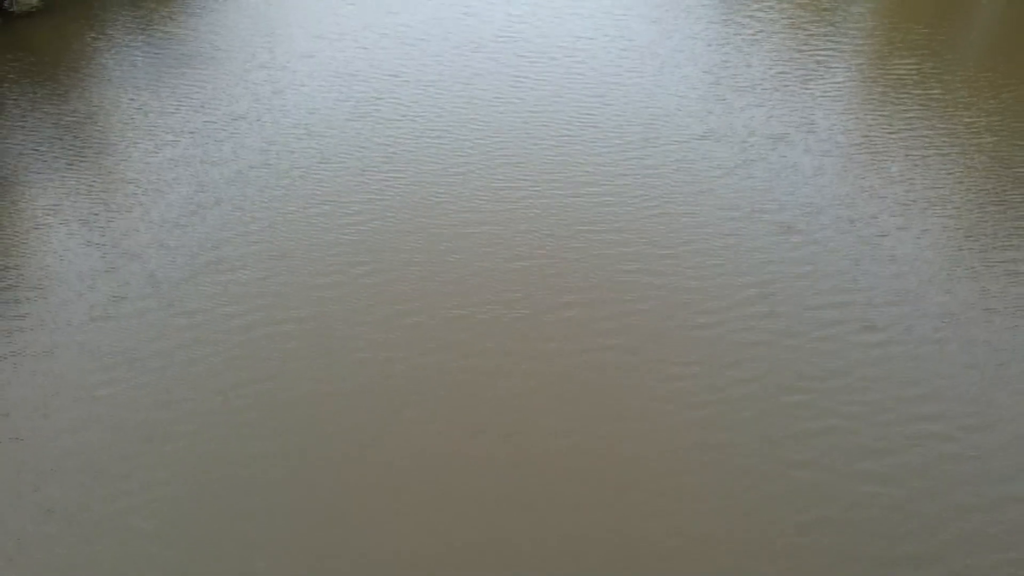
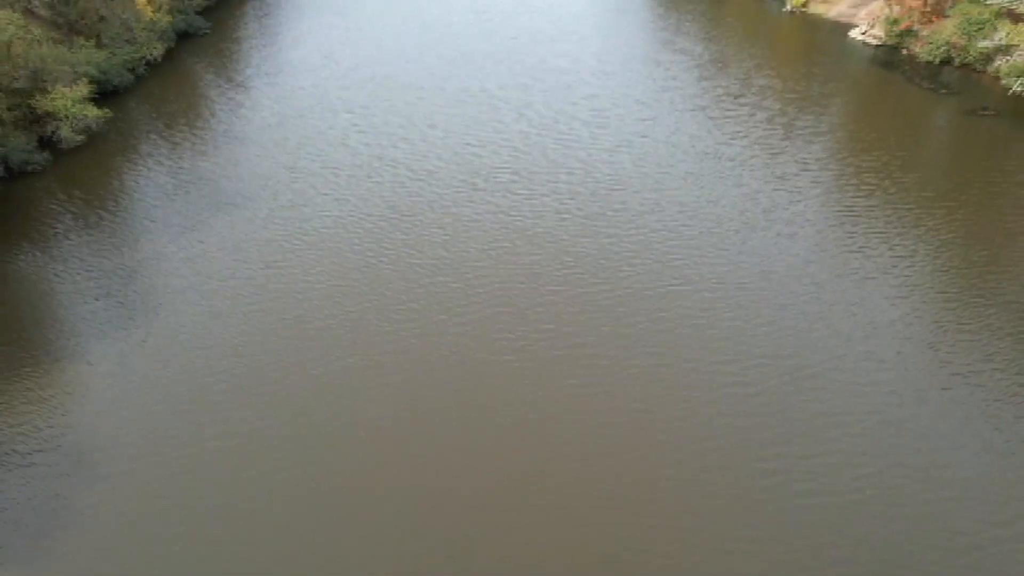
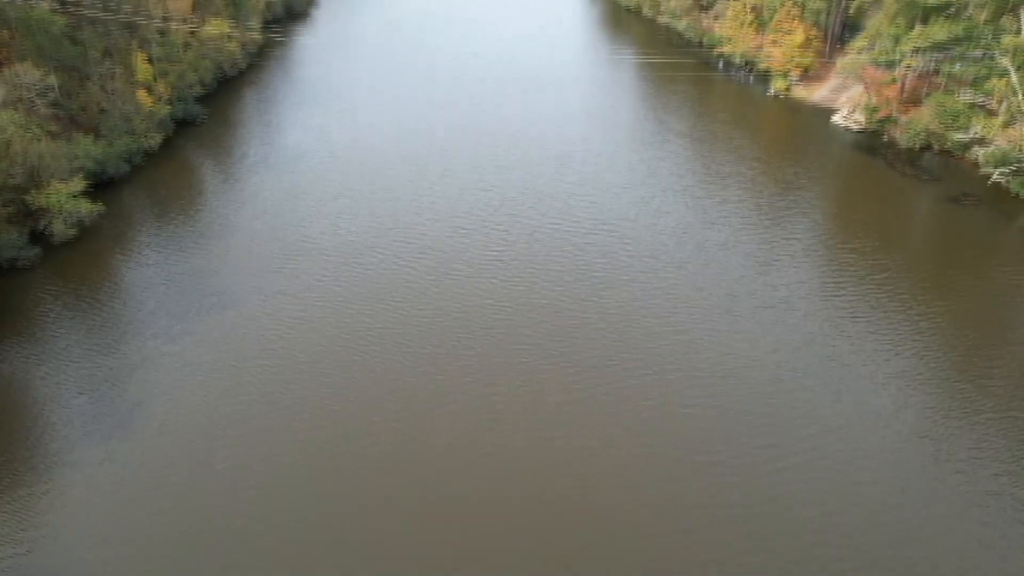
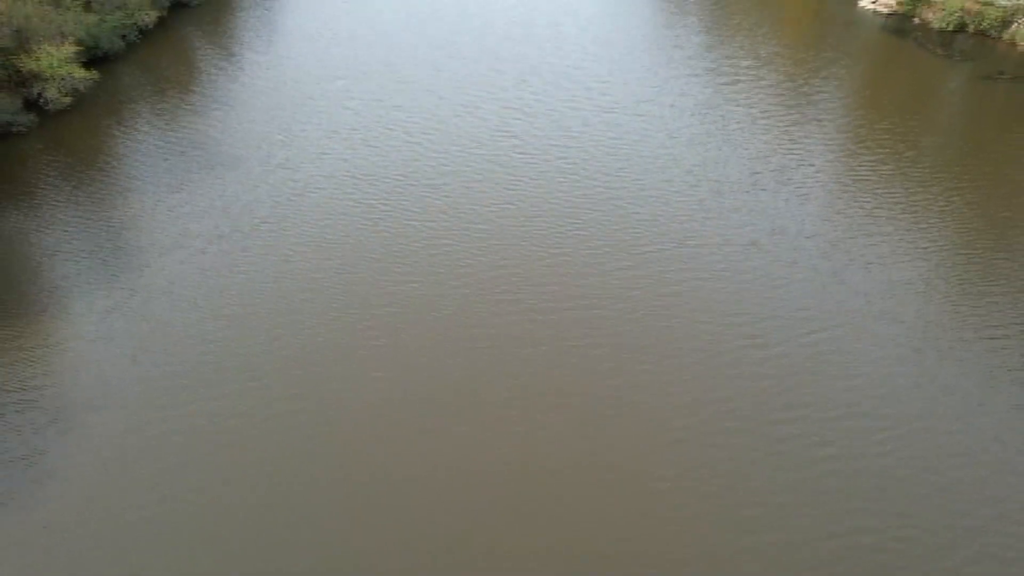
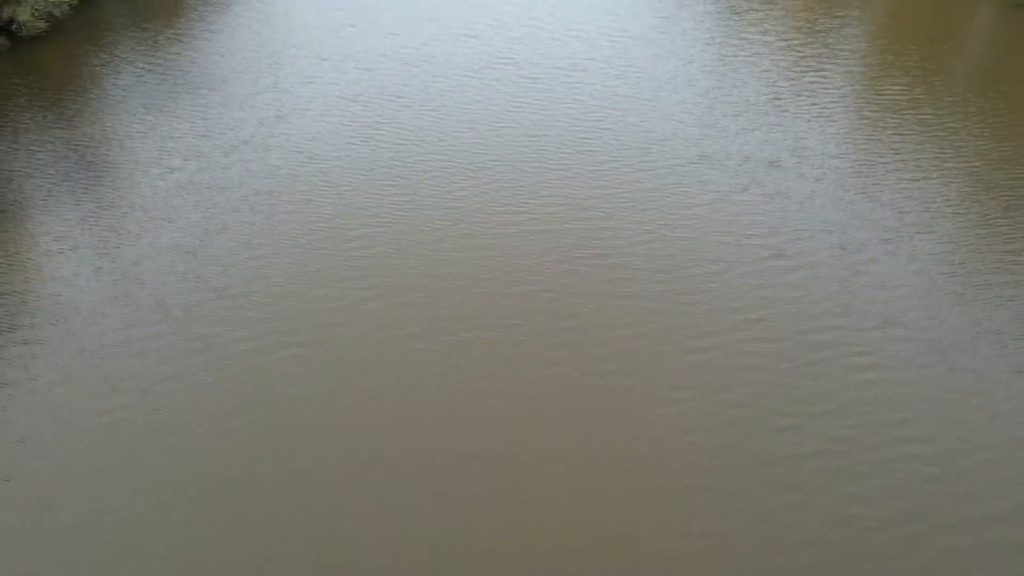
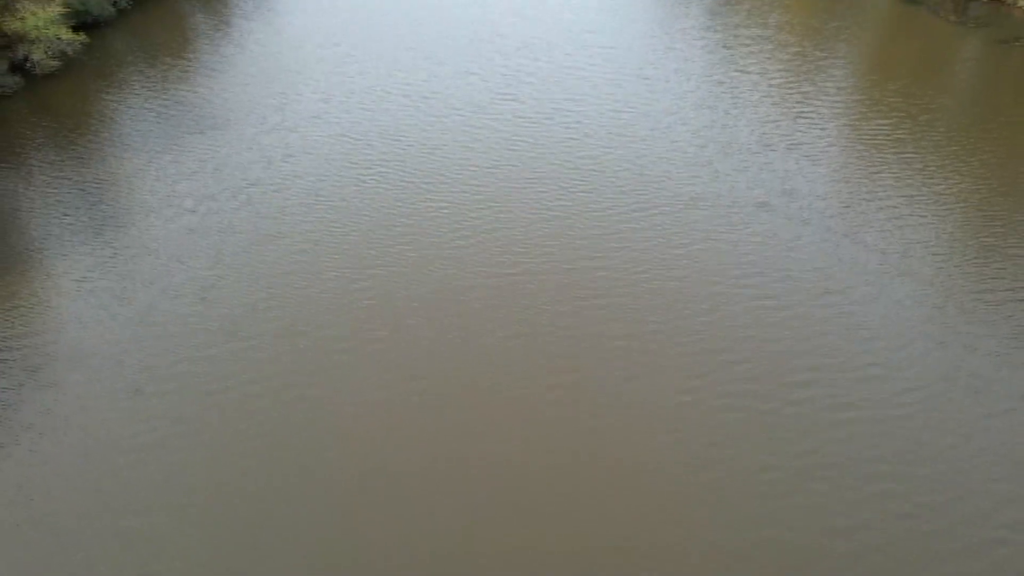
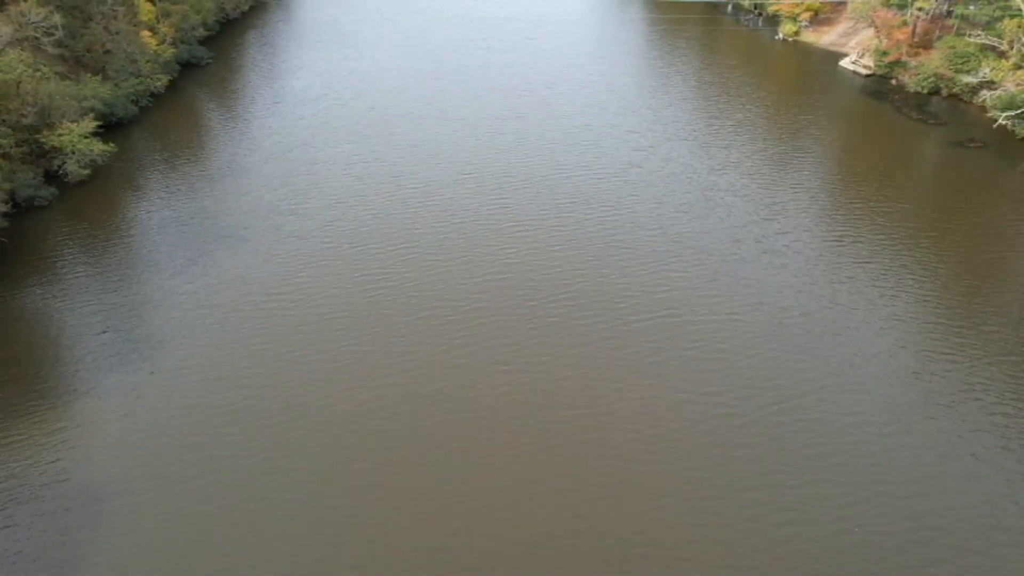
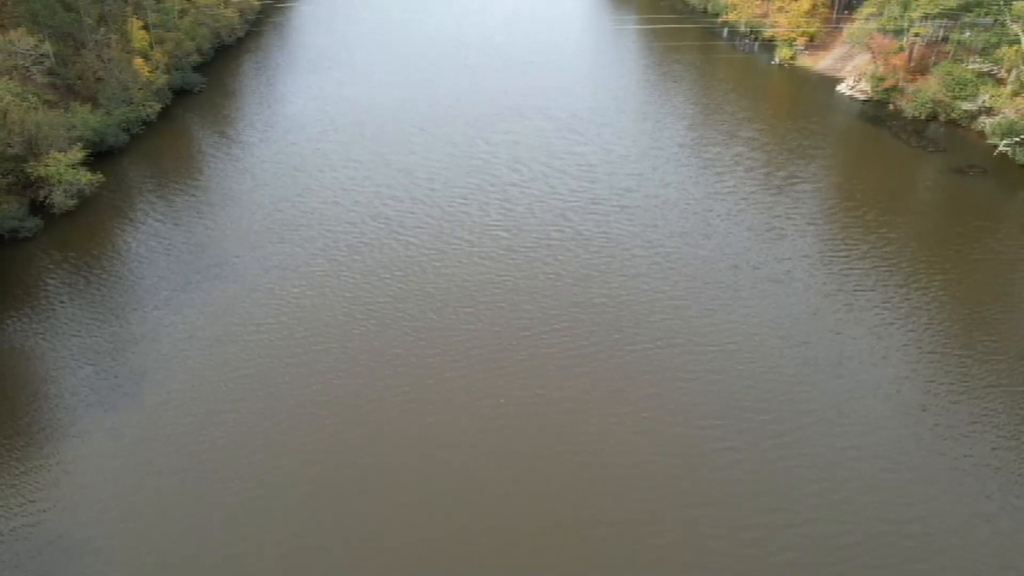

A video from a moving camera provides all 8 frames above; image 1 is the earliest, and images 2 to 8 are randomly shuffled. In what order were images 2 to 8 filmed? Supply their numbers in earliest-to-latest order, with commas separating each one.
5, 6, 4, 2, 7, 8, 3
